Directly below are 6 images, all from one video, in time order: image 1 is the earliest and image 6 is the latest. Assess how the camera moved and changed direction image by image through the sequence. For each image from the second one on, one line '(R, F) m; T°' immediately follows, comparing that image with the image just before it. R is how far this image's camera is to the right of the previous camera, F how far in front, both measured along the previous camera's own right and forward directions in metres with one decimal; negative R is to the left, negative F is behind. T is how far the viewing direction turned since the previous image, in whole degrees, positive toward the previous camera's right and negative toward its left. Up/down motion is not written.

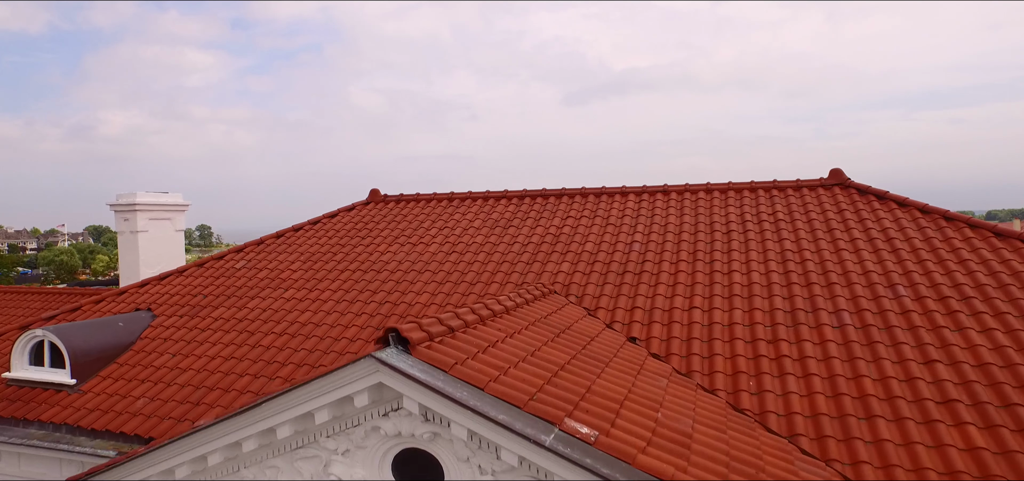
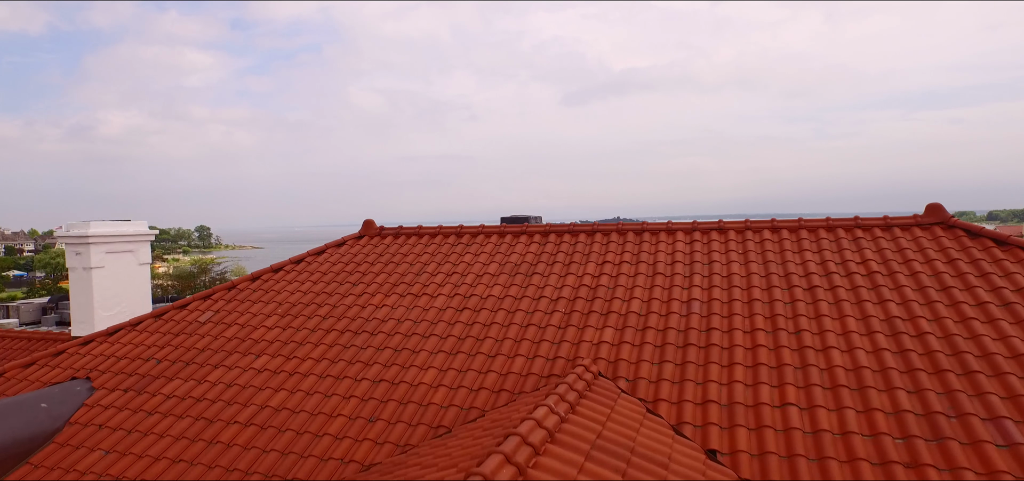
(-0.1, +0.6) m; 0°
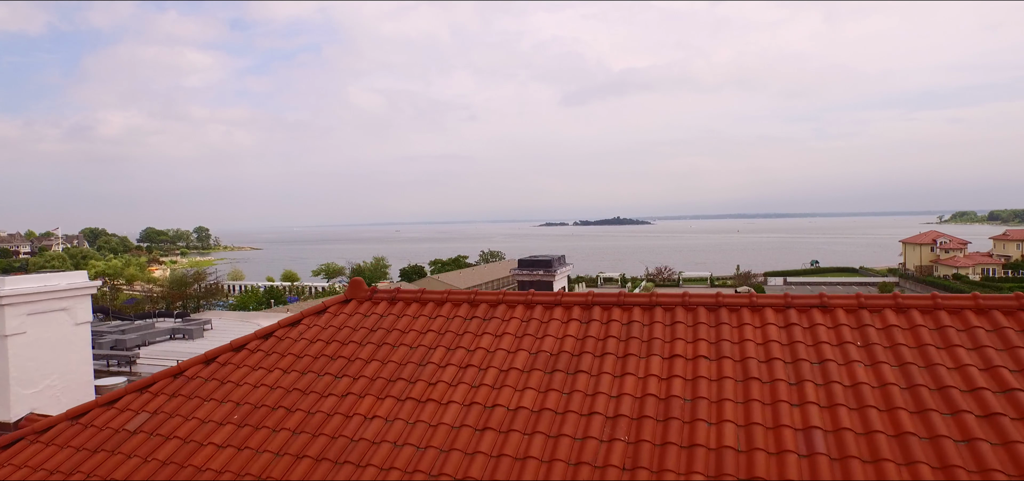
(-0.1, +0.8) m; 0°
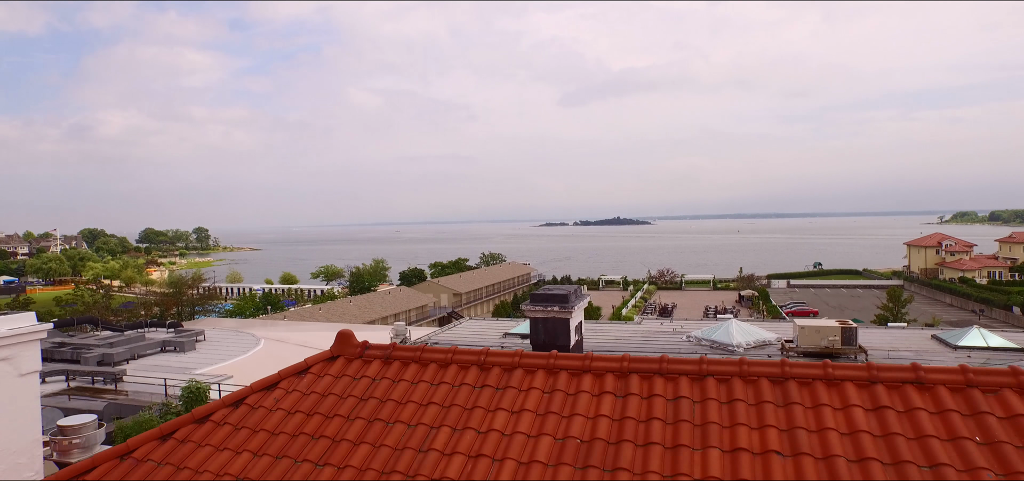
(-0.1, +0.4) m; 0°
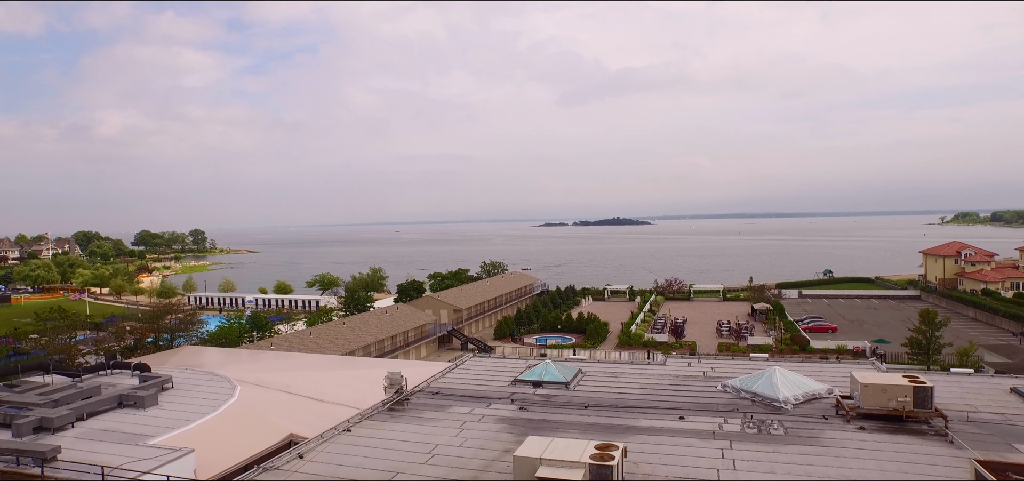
(-0.2, +1.6) m; 0°
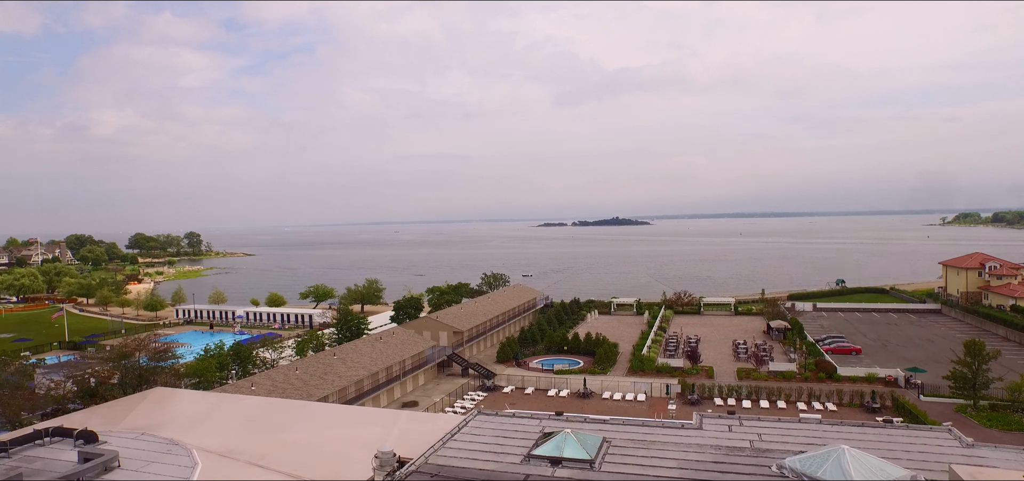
(-0.3, +2.0) m; 0°
